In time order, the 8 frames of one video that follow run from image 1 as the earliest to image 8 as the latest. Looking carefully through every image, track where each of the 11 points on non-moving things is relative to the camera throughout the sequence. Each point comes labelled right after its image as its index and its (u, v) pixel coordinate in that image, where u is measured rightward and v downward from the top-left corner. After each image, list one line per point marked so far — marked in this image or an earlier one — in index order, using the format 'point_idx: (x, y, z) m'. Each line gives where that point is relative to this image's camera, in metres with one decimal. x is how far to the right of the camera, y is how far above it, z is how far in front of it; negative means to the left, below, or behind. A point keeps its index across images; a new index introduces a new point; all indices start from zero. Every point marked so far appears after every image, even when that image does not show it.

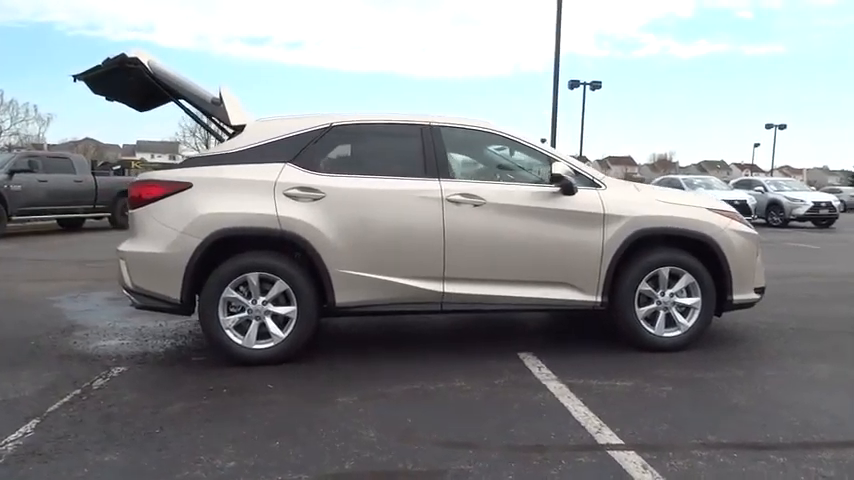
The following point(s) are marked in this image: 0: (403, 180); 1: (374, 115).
0: (-0.1, +0.4, +4.4) m
1: (-0.4, +0.9, +4.6) m
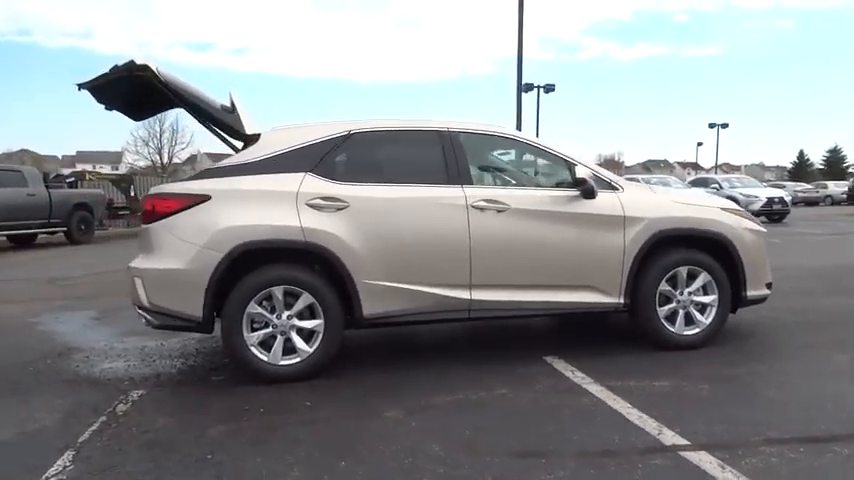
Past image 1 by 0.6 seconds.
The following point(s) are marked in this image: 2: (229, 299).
0: (0.0, +0.3, +4.3) m
1: (-0.2, +0.8, +4.5) m
2: (-1.2, -0.4, +4.0) m
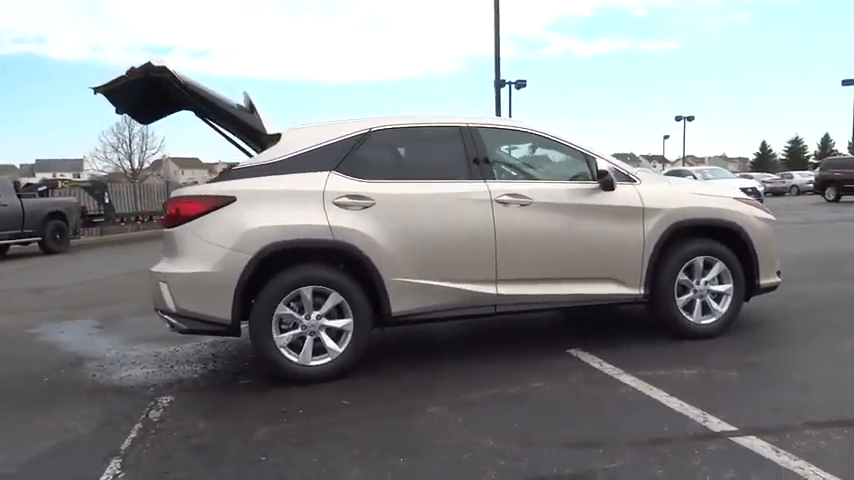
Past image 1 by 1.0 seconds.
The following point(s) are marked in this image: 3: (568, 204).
0: (+0.2, +0.4, +4.3) m
1: (-0.1, +0.8, +4.5) m
2: (-1.0, -0.4, +4.0) m
3: (+0.9, +0.2, +4.5) m
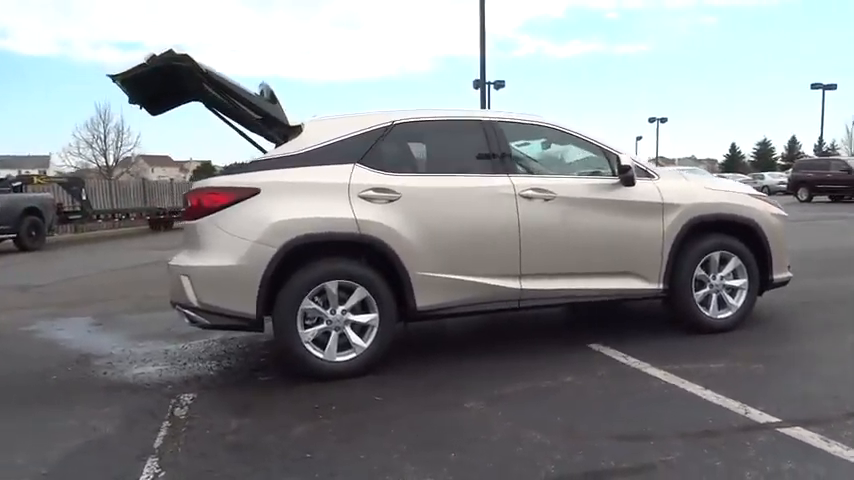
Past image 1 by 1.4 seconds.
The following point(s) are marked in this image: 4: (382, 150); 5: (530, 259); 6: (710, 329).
0: (+0.3, +0.4, +4.3) m
1: (0.0, +0.8, +4.4) m
2: (-0.8, -0.3, +3.9) m
3: (+1.1, +0.3, +4.5) m
4: (-0.3, +0.6, +4.2) m
5: (+0.7, -0.1, +4.3) m
6: (+2.0, -0.6, +4.8) m
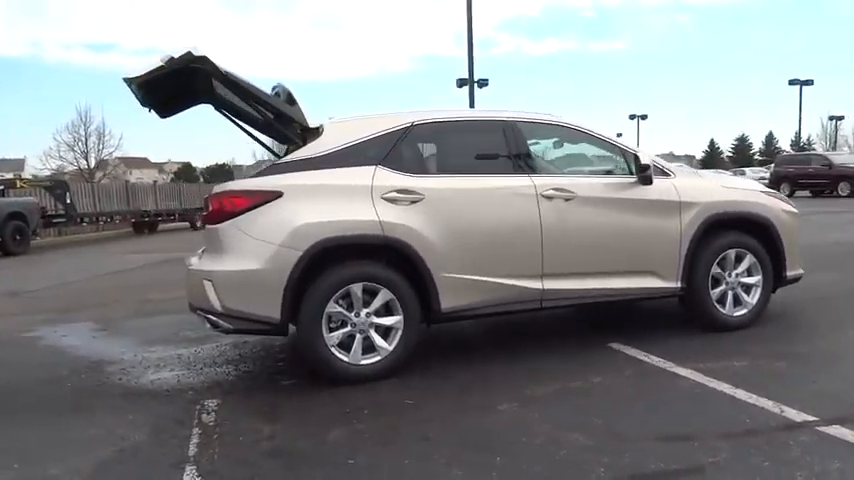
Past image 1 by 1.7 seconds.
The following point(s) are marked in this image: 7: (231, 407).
0: (+0.4, +0.4, +4.3) m
1: (+0.2, +0.8, +4.4) m
2: (-0.7, -0.3, +3.9) m
3: (+1.2, +0.3, +4.5) m
4: (-0.1, +0.5, +4.2) m
5: (+0.8, -0.1, +4.3) m
6: (+2.1, -0.6, +4.8) m
7: (-1.1, -0.9, +3.7) m
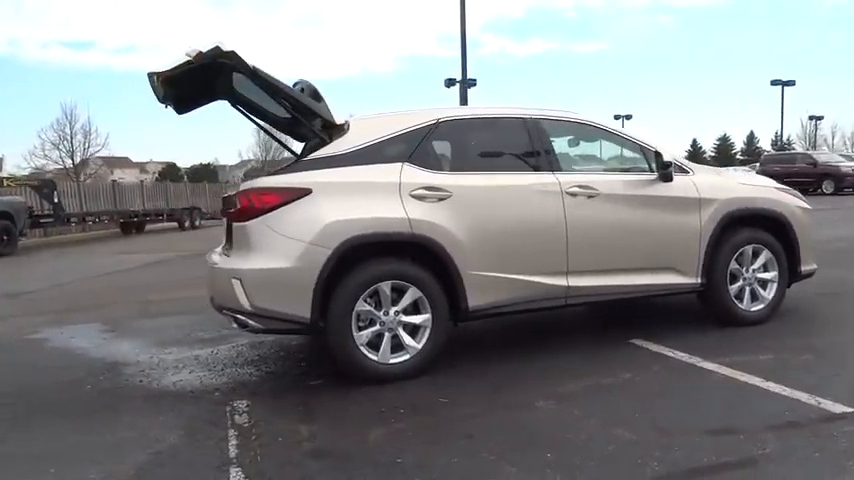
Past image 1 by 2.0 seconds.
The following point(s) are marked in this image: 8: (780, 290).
0: (+0.6, +0.4, +4.3) m
1: (+0.3, +0.9, +4.4) m
2: (-0.5, -0.3, +3.8) m
3: (+1.4, +0.3, +4.5) m
4: (0.0, +0.6, +4.2) m
5: (+1.0, -0.1, +4.3) m
6: (+2.3, -0.6, +4.9) m
7: (-0.9, -0.9, +3.6) m
8: (+2.6, -0.4, +5.0) m
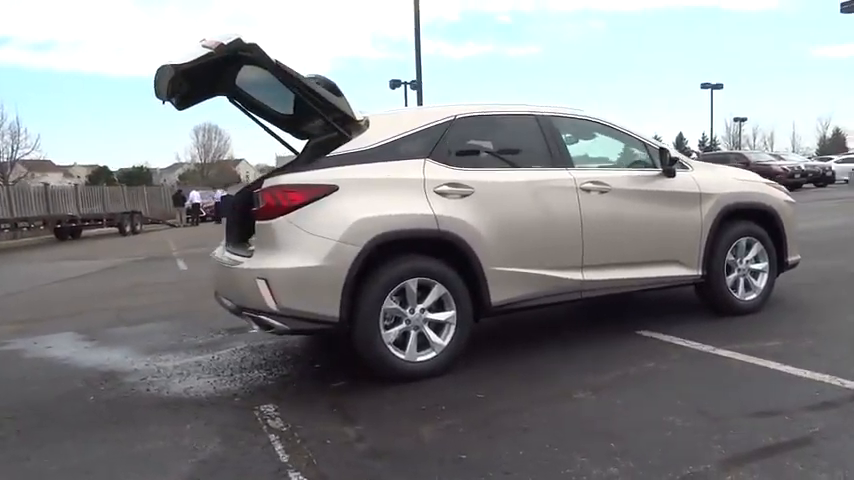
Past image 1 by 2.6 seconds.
0: (+0.7, +0.4, +4.3) m
1: (+0.4, +0.9, +4.4) m
2: (-0.3, -0.3, +3.8) m
3: (+1.4, +0.3, +4.6) m
4: (+0.1, +0.6, +4.1) m
5: (+1.1, -0.1, +4.4) m
6: (+2.4, -0.5, +5.1) m
7: (-0.7, -0.9, +3.5) m
8: (+2.7, -0.3, +5.2) m
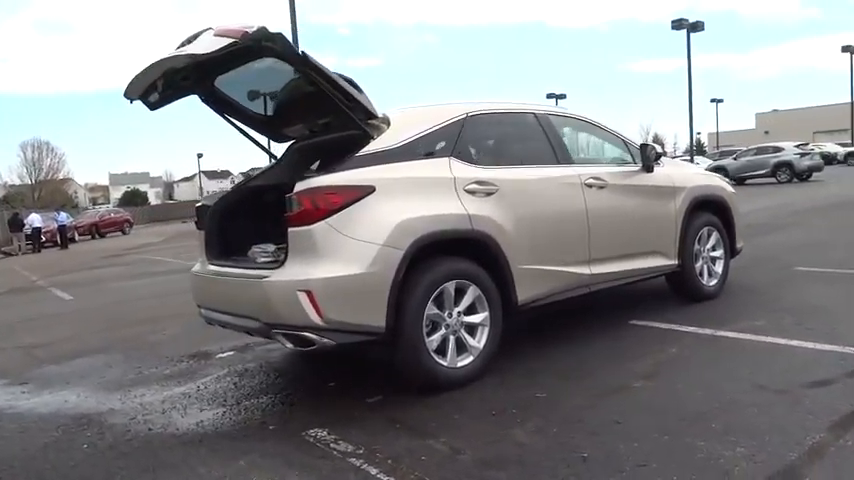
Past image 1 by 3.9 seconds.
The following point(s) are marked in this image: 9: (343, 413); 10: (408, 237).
0: (+0.8, +0.5, +4.3) m
1: (+0.4, +0.9, +4.4) m
2: (-0.1, -0.3, +3.6) m
3: (+1.4, +0.4, +4.8) m
4: (+0.2, +0.6, +4.0) m
5: (+1.1, 0.0, +4.5) m
6: (+2.3, -0.4, +5.4) m
7: (-0.4, -0.9, +3.3) m
8: (+2.5, -0.2, +5.6) m
9: (-0.5, -0.9, +3.6) m
10: (-0.1, 0.0, +3.5) m
